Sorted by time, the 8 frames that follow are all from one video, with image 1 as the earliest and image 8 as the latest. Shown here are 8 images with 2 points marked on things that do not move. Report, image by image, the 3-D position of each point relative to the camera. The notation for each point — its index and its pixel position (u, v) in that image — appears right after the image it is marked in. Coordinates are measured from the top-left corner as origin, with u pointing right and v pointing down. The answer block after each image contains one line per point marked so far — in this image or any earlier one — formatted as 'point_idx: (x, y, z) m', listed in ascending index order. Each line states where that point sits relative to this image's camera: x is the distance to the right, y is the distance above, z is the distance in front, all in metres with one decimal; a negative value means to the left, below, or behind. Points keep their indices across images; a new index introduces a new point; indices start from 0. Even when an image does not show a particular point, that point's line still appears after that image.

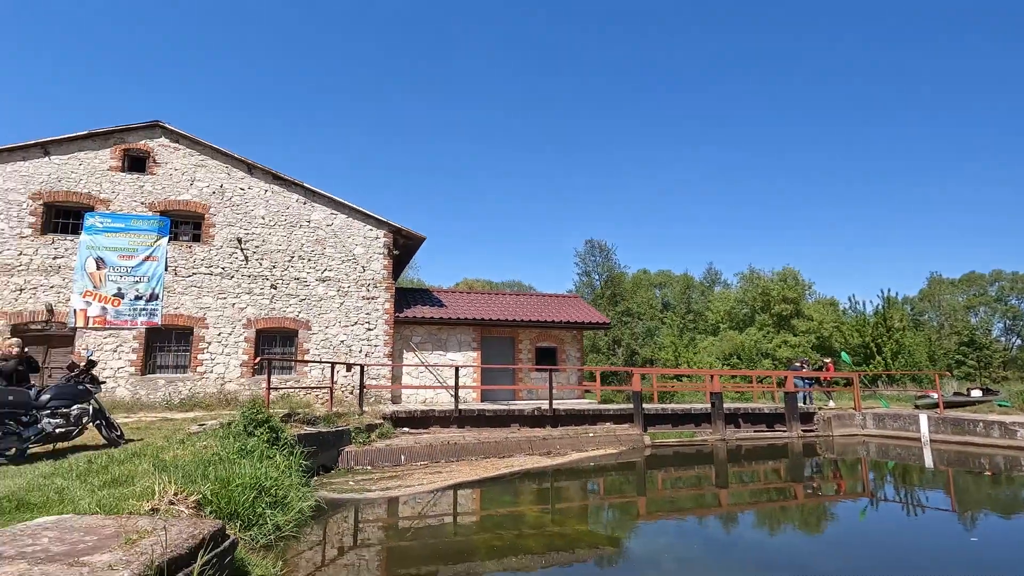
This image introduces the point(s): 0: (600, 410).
0: (+2.2, -3.1, +13.5) m
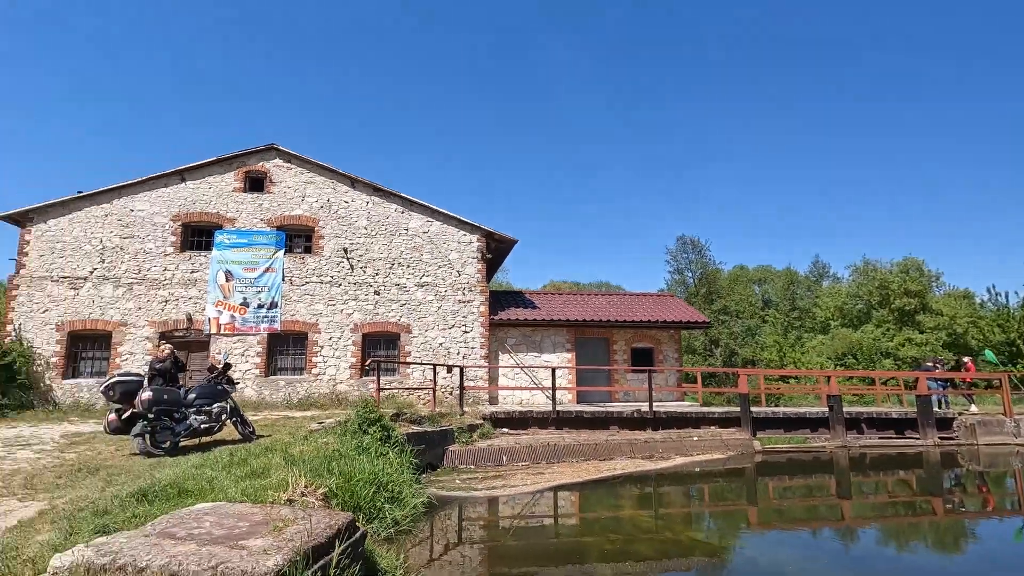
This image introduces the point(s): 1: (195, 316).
0: (+4.6, -3.0, +12.9) m
1: (-8.4, -0.7, +14.1) m
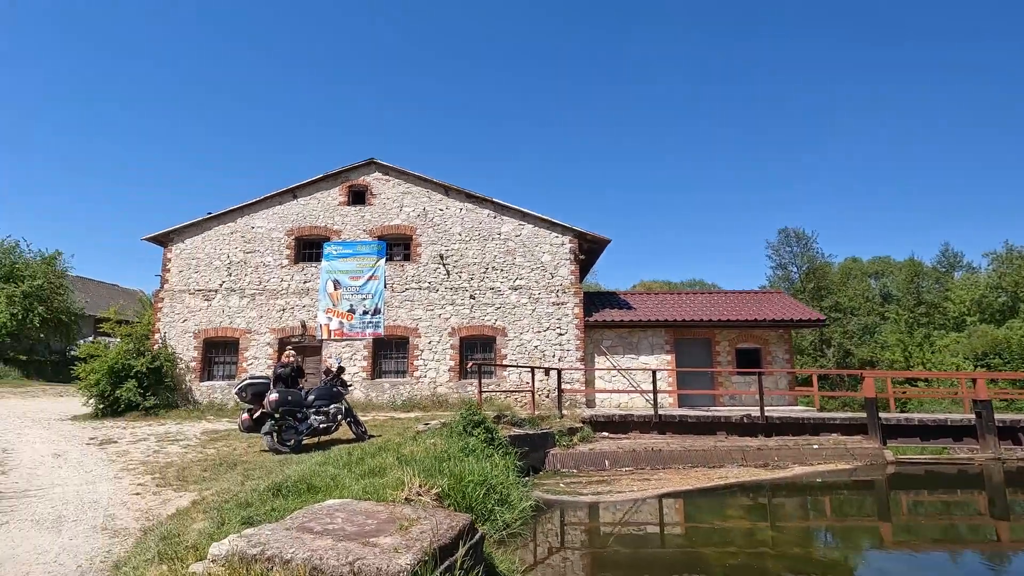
0: (+6.9, -2.9, +11.8) m
1: (-5.8, -1.0, +15.2) m
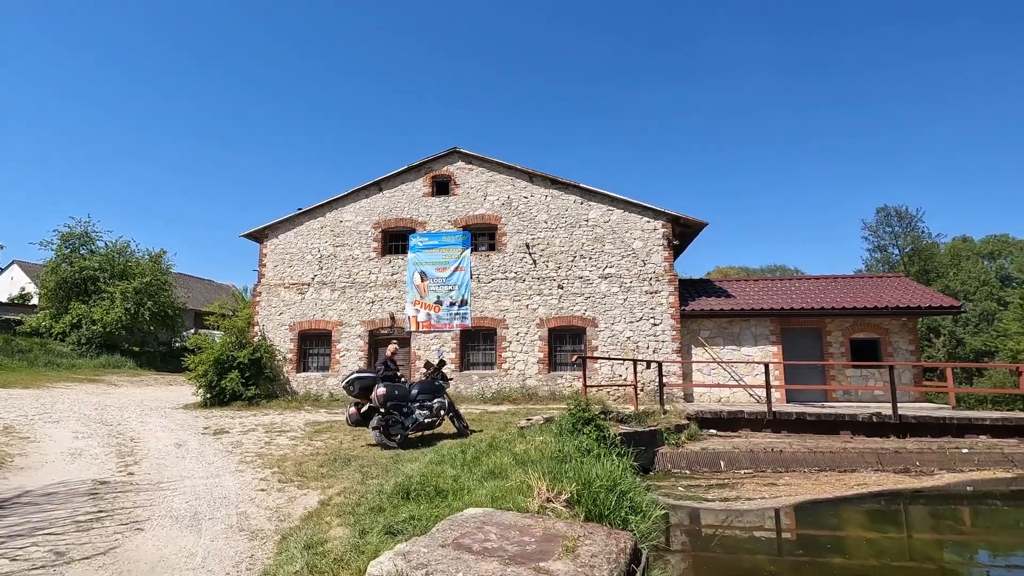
0: (+8.9, -2.6, +10.4) m
1: (-3.3, -0.8, +15.3) m
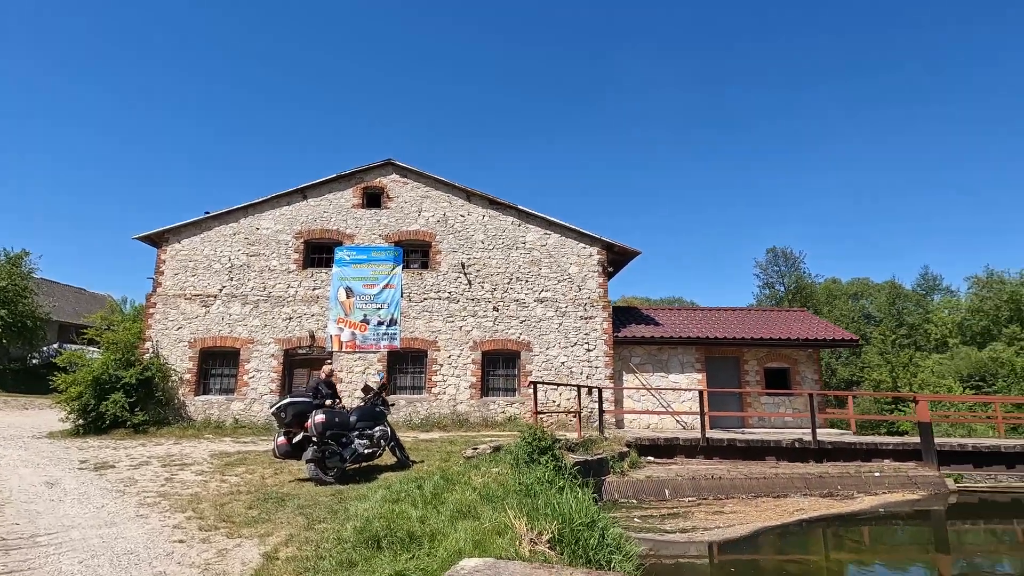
0: (+7.7, -3.3, +11.3) m
1: (-5.1, -1.2, +14.0) m
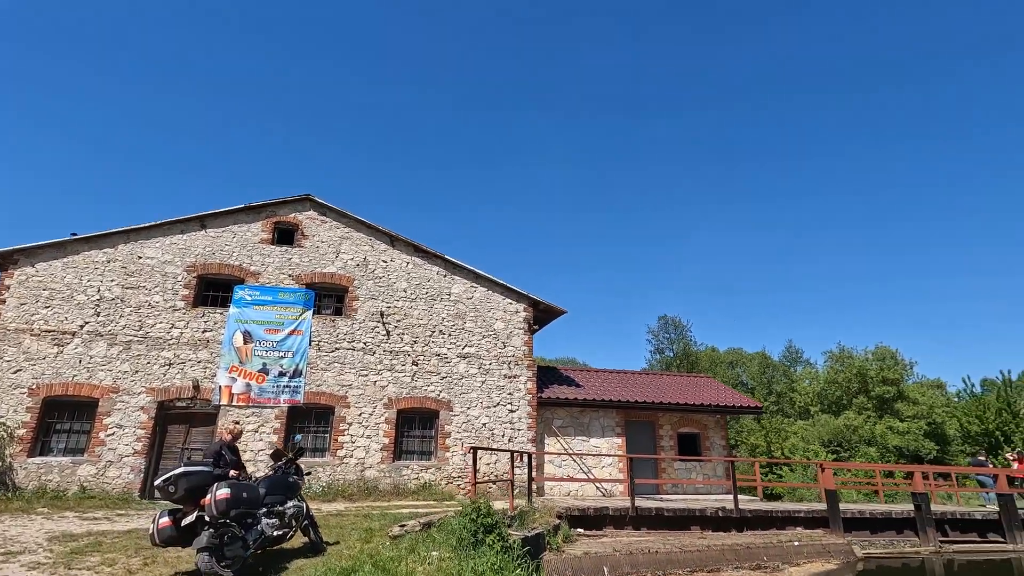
0: (+6.0, -4.8, +11.6) m
1: (-6.9, -2.1, +12.0) m
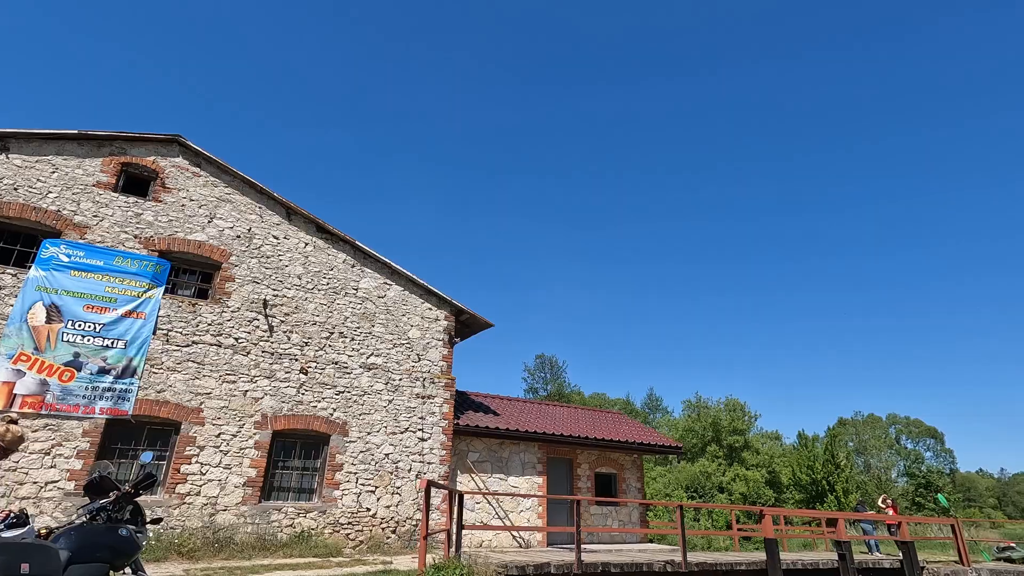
0: (+4.3, -5.4, +10.4) m
1: (-8.0, -1.3, +7.8) m
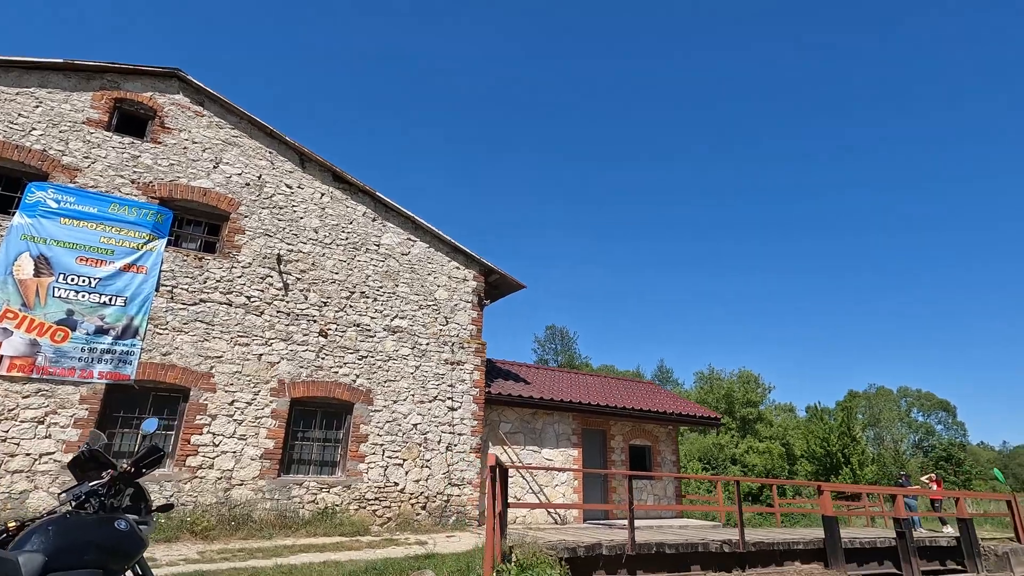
0: (+5.0, -4.6, +9.6) m
1: (-7.3, -0.6, +6.9) m
